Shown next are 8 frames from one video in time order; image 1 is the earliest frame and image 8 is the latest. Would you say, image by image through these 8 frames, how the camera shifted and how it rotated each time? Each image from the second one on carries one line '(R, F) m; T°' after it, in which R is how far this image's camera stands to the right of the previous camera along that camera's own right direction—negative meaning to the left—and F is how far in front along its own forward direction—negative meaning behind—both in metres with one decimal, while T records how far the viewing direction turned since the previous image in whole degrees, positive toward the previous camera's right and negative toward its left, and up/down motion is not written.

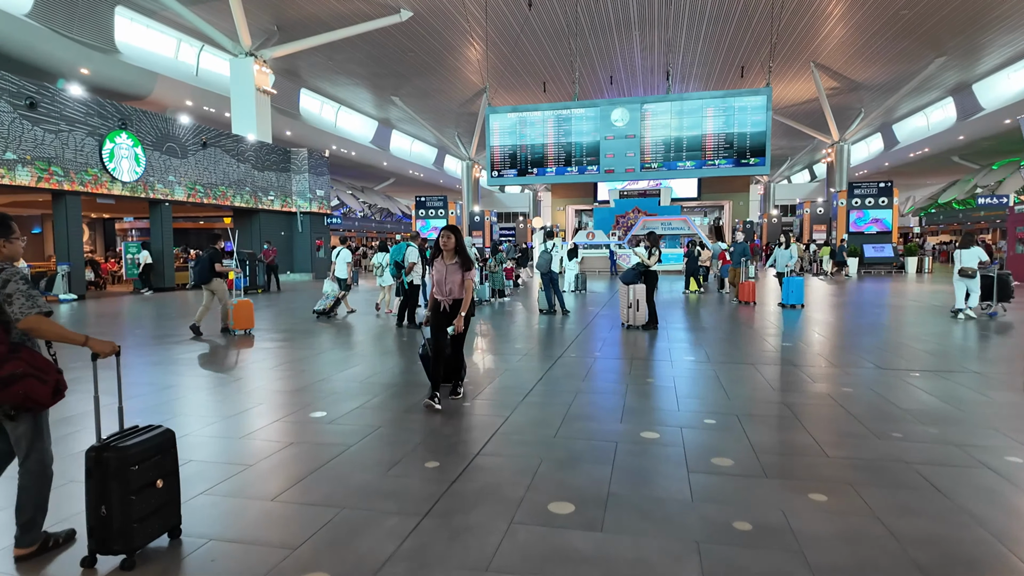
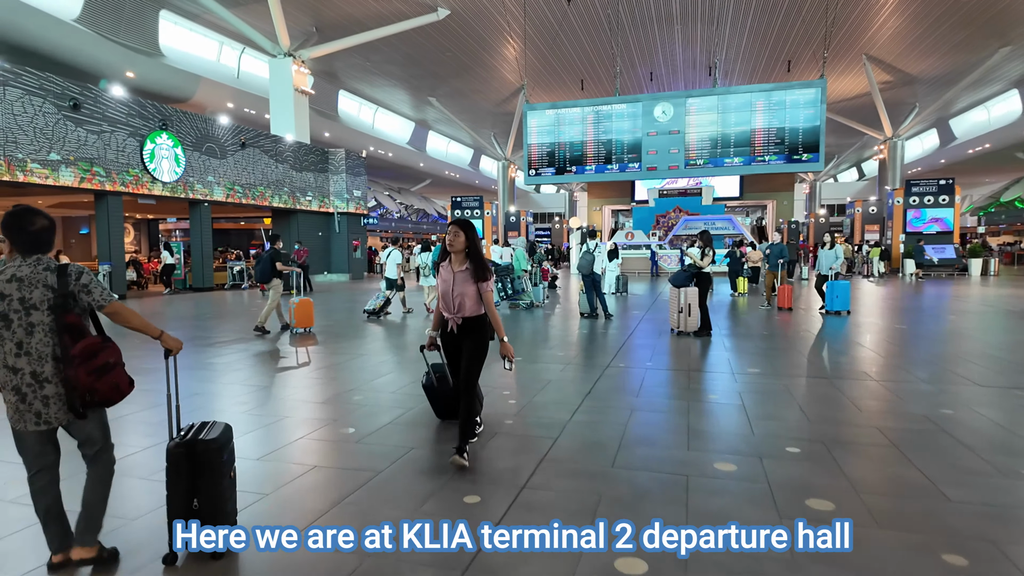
(-0.1, +0.4) m; -4°
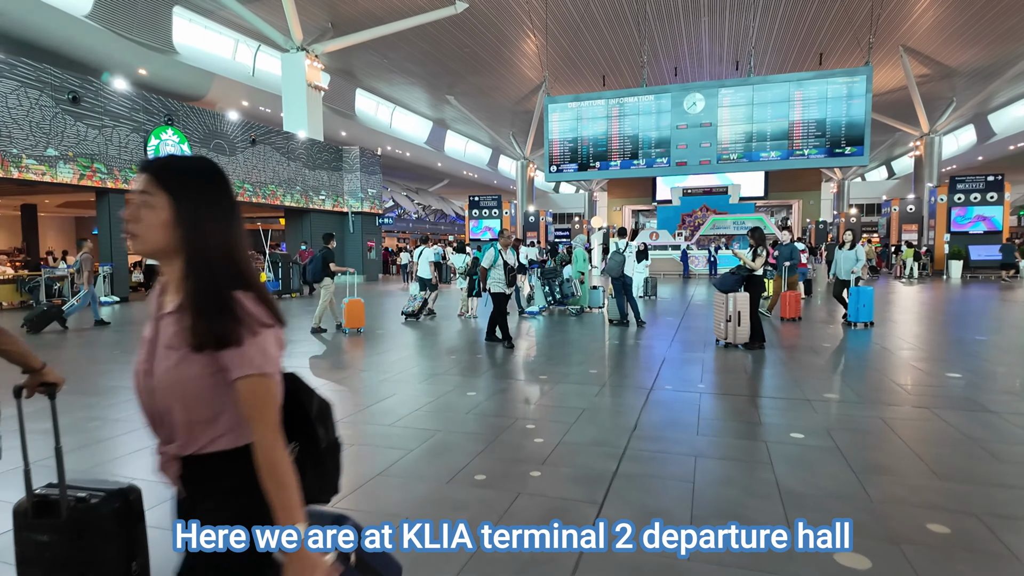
(0.0, +0.7) m; -2°
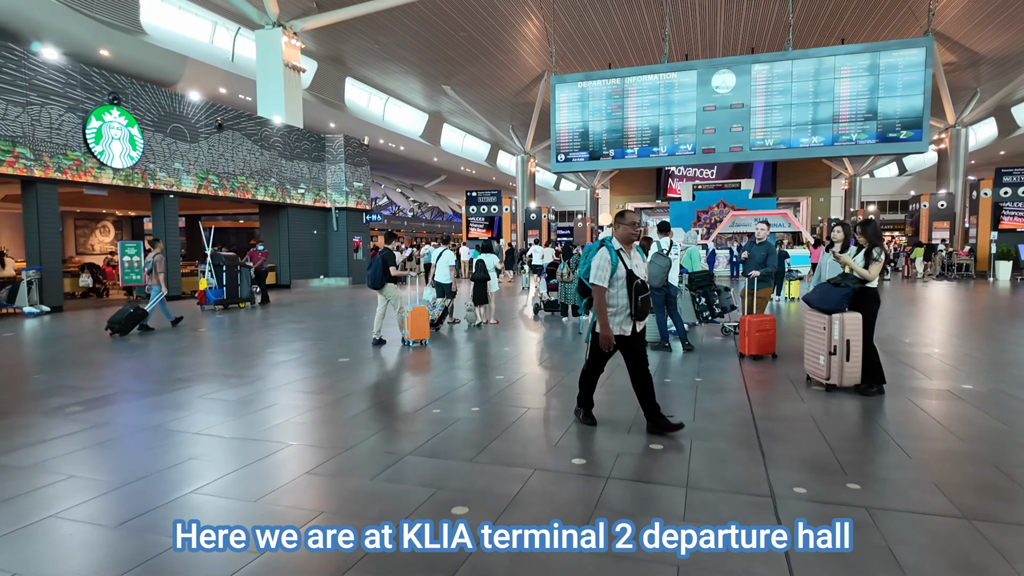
(-0.1, +1.4) m; 0°
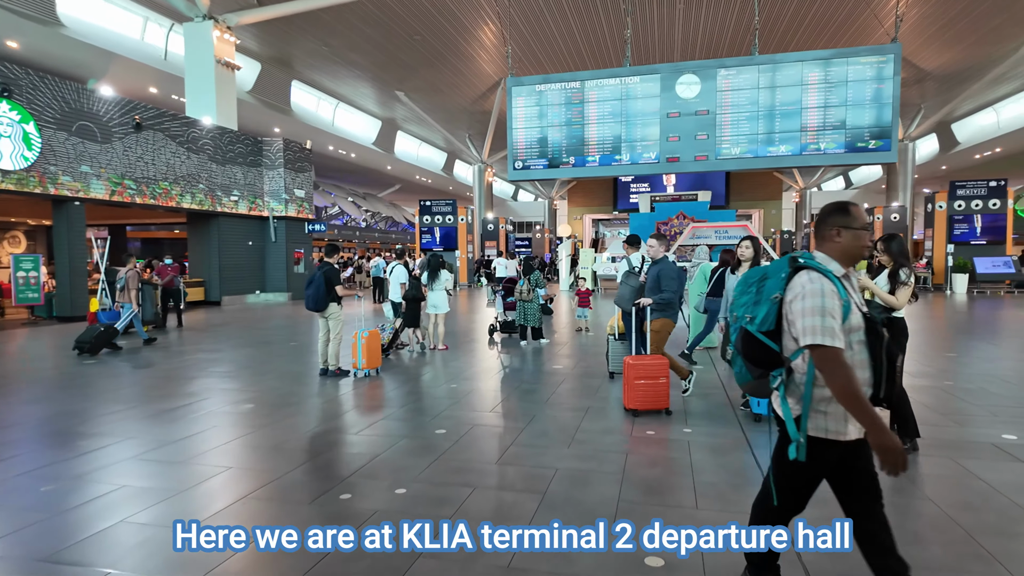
(+0.1, +0.8) m; +4°
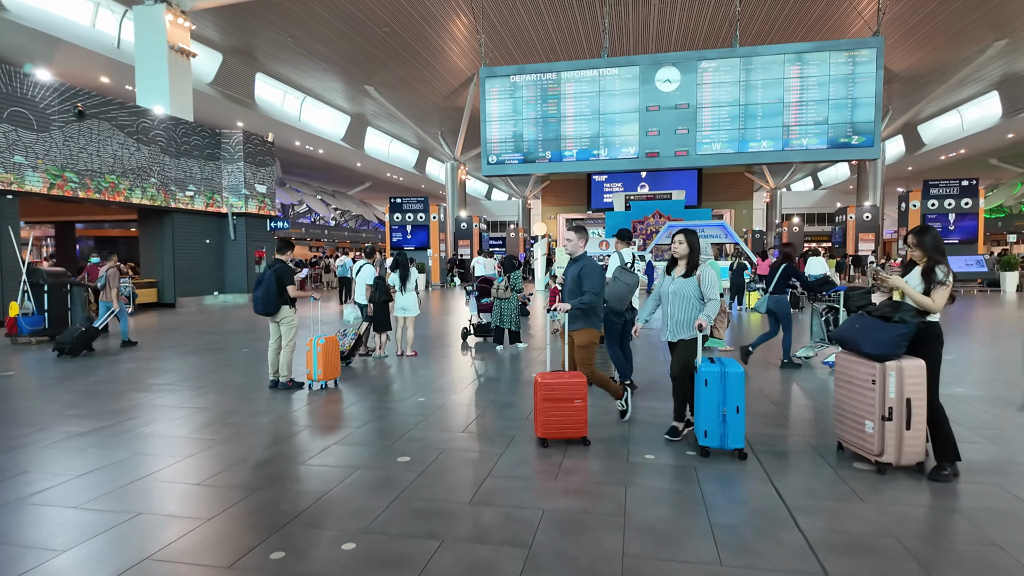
(0.0, +0.4) m; +3°
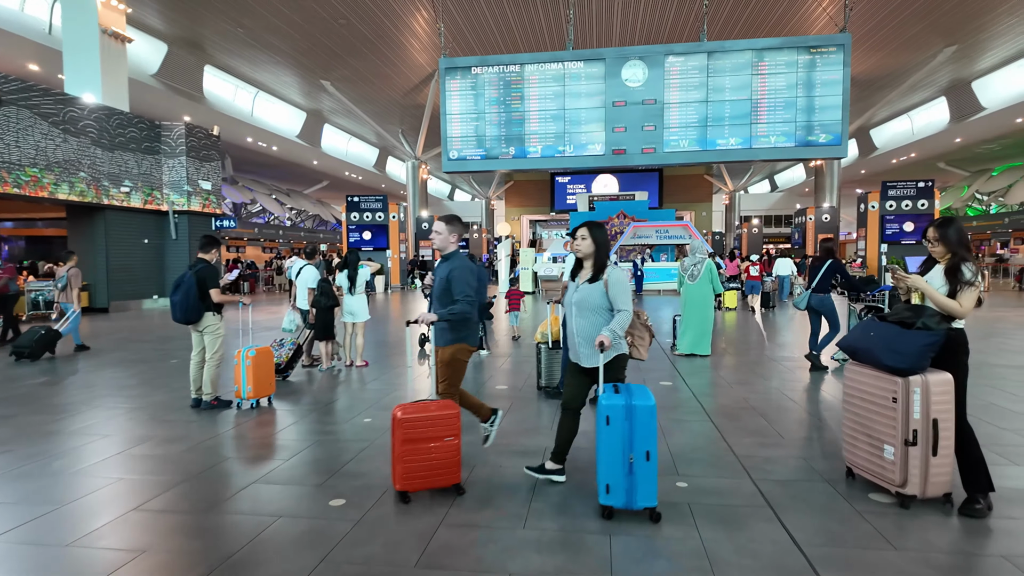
(0.0, +0.4) m; +4°
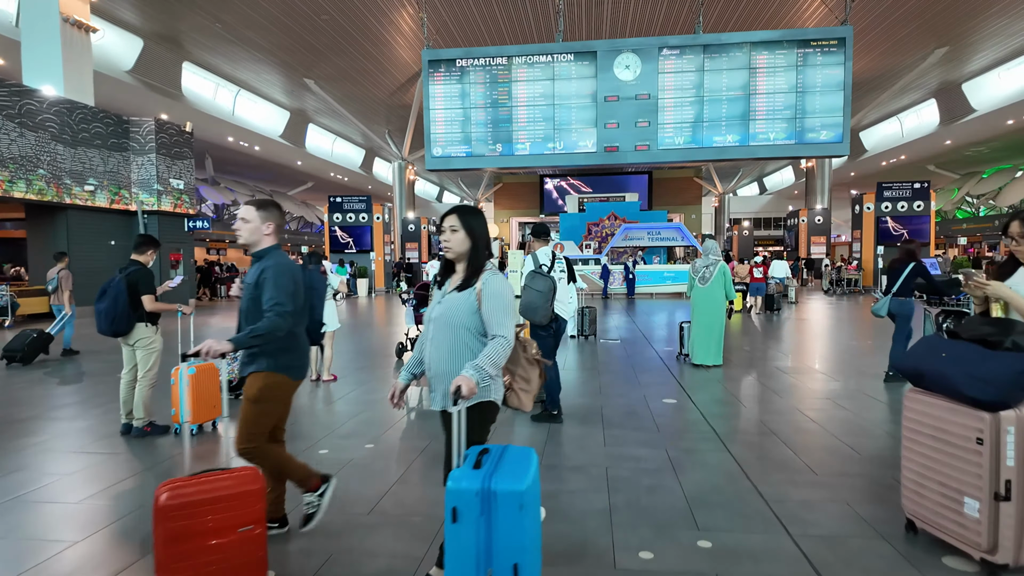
(0.0, +0.4) m; +1°
